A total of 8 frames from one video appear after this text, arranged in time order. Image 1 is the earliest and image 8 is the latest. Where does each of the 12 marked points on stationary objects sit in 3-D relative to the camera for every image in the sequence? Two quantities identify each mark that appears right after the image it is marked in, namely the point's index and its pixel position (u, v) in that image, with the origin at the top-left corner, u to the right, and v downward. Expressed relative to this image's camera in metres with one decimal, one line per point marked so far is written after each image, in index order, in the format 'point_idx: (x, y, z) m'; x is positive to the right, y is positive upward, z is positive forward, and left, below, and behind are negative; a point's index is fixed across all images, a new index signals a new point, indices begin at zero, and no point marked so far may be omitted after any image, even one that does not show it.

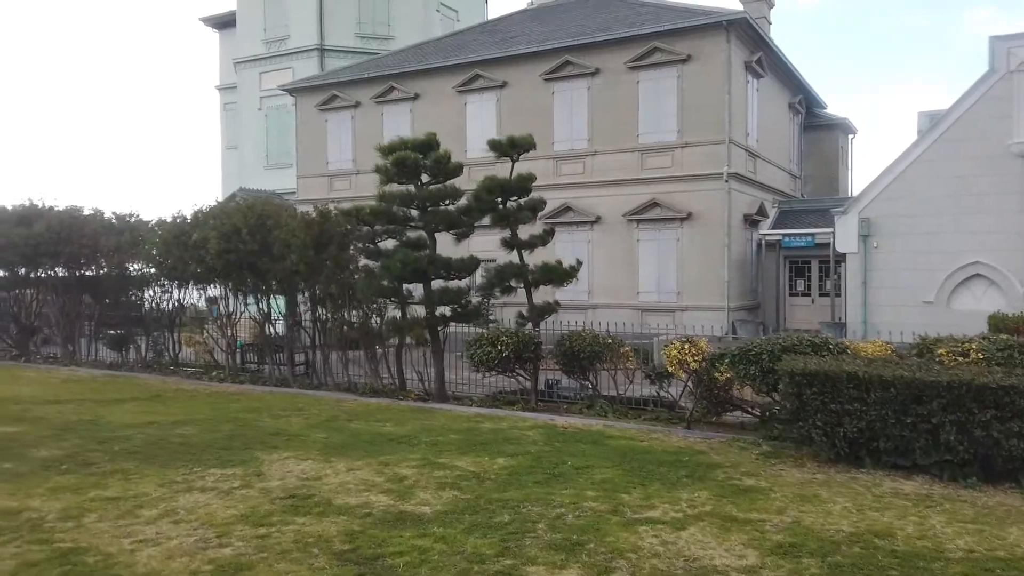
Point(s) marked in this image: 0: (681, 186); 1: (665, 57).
0: (+4.5, +2.7, +19.9) m
1: (+4.1, +6.1, +20.0) m
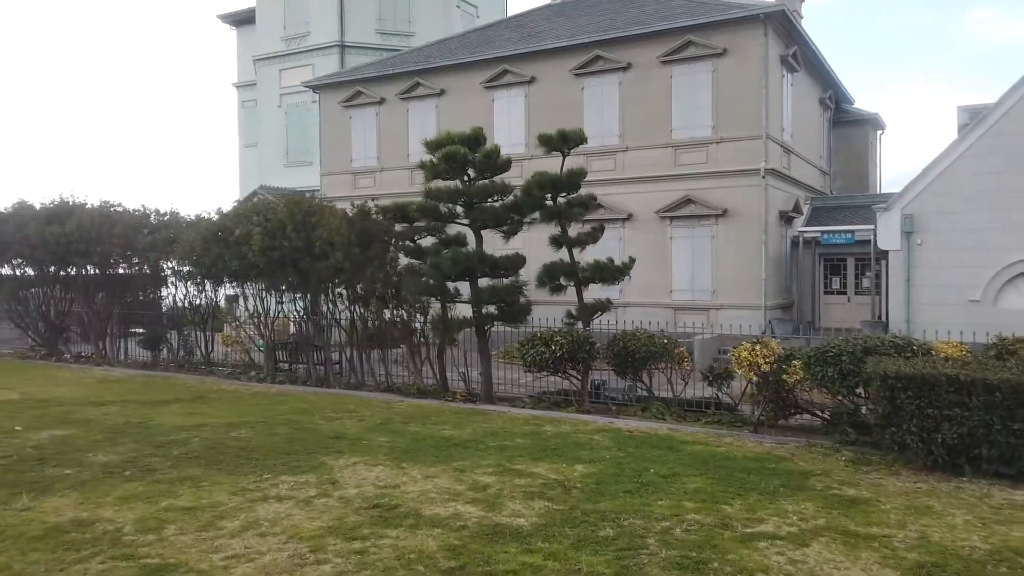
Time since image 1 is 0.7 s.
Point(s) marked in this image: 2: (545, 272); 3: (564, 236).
0: (+5.3, +2.7, +19.6) m
1: (+4.9, +6.2, +19.6) m
2: (+0.5, +0.2, +10.9) m
3: (+0.8, +0.8, +10.9) m
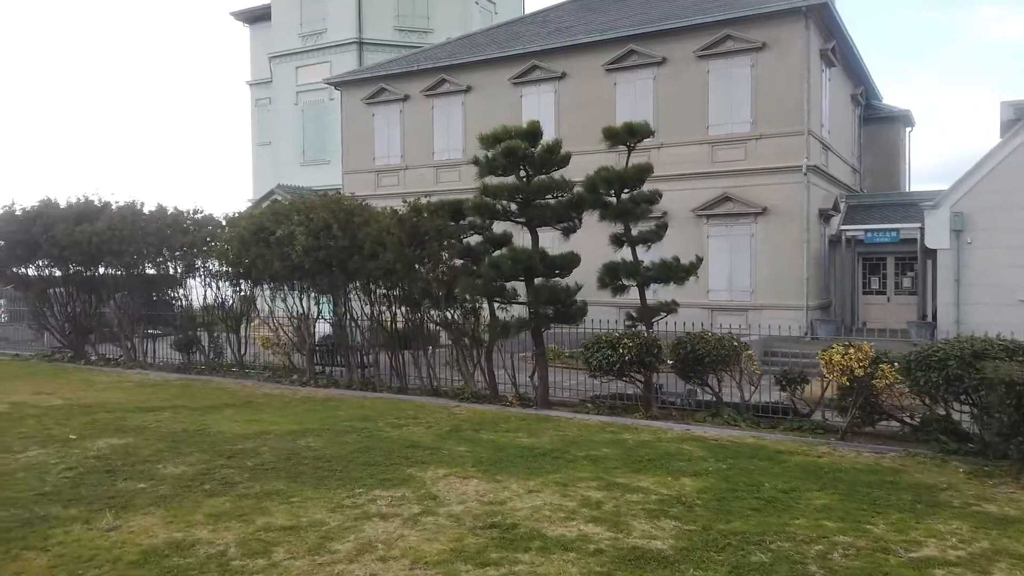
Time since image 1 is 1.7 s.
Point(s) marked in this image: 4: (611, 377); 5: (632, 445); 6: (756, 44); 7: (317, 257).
0: (+6.2, +2.8, +19.2) m
1: (+5.8, +6.2, +19.2) m
2: (+1.3, +0.2, +10.5) m
3: (+1.6, +0.8, +10.5) m
4: (+1.4, -1.2, +10.2) m
5: (+1.2, -1.6, +7.7) m
6: (+6.2, +6.1, +18.9) m
7: (-3.1, +0.5, +12.2) m
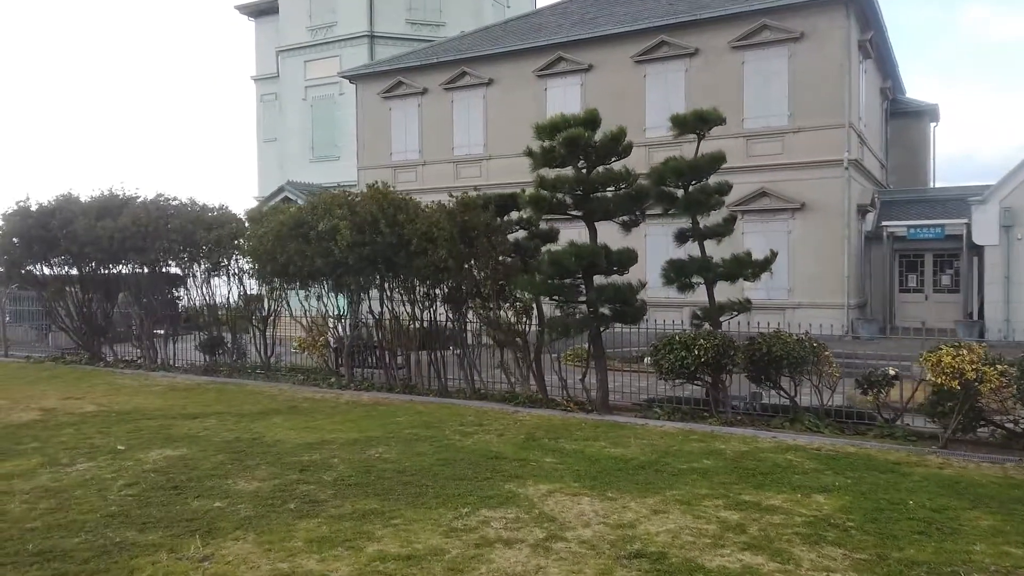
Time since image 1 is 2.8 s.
0: (+6.9, +2.8, +18.6) m
1: (+6.5, +6.3, +18.7) m
2: (+2.1, +0.2, +9.9) m
3: (+2.4, +0.8, +10.0) m
4: (+2.2, -1.2, +9.7) m
5: (+2.1, -1.6, +7.1) m
6: (+6.9, +6.2, +18.4) m
7: (-2.3, +0.5, +11.6) m
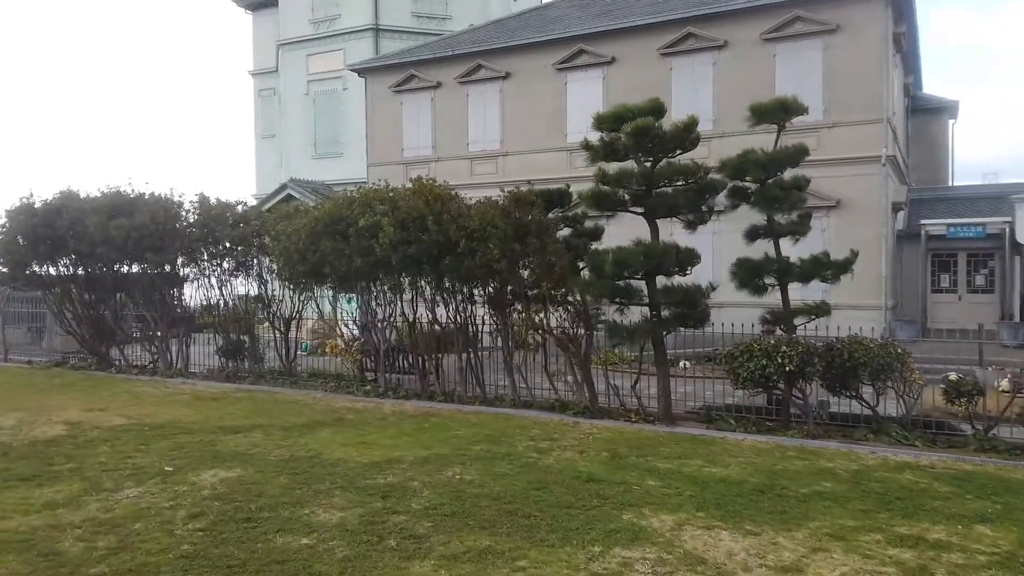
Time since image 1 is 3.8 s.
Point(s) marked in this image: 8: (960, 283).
0: (+7.5, +2.8, +18.0) m
1: (+7.1, +6.2, +18.1) m
2: (+2.9, +0.2, +9.3) m
3: (+3.2, +0.8, +9.3) m
4: (+2.9, -1.2, +9.0) m
5: (+2.9, -1.6, +6.5) m
6: (+7.5, +6.2, +17.8) m
7: (-1.6, +0.5, +10.9) m
8: (+11.3, +0.1, +19.0) m
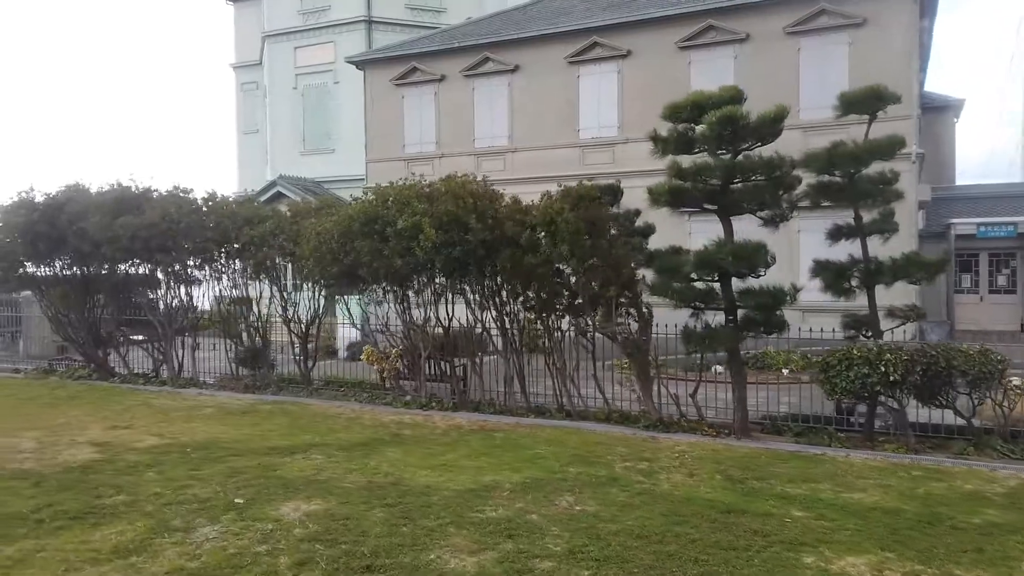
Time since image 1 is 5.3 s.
0: (+8.0, +2.8, +17.6) m
1: (+7.6, +6.2, +17.6) m
2: (+3.7, +0.2, +8.7) m
3: (+4.0, +0.7, +8.7) m
4: (+3.8, -1.2, +8.4) m
5: (+3.8, -1.6, +5.8) m
6: (+8.0, +6.2, +17.4) m
7: (-0.8, +0.5, +10.1) m
8: (+11.7, +0.1, +18.7) m
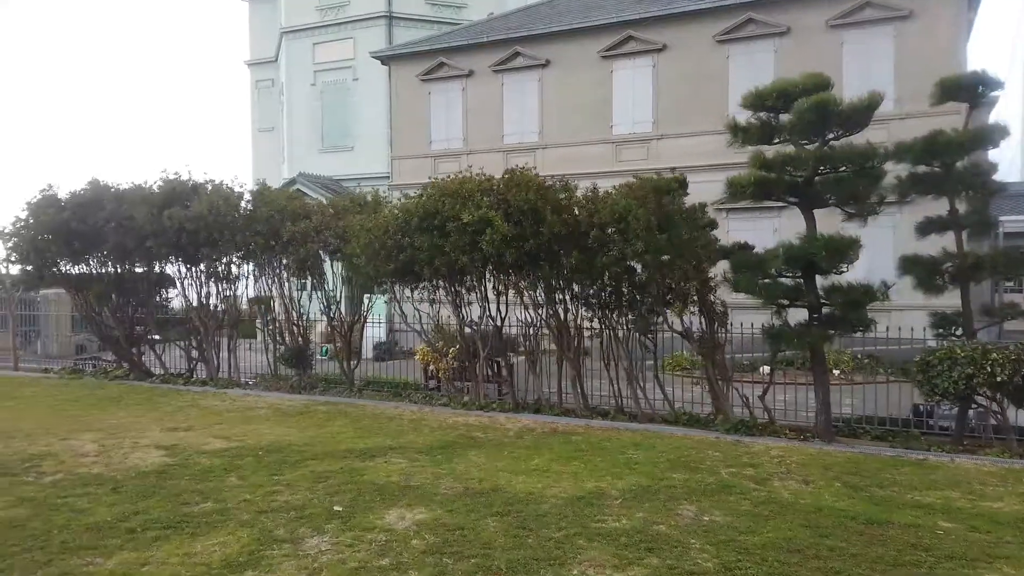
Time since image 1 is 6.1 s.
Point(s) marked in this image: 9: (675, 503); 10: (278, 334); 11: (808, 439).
0: (+8.9, +2.8, +17.2) m
1: (+8.5, +6.3, +17.2) m
2: (+4.6, +0.2, +8.3) m
3: (+4.9, +0.8, +8.3) m
4: (+4.6, -1.2, +8.0) m
5: (+4.7, -1.6, +5.5) m
6: (+8.8, +6.2, +17.0) m
7: (0.0, +0.5, +9.7) m
8: (+12.6, +0.2, +18.4) m
9: (+1.2, -1.6, +5.6) m
10: (-4.2, -0.8, +13.3) m
11: (+3.5, -1.8, +8.9) m
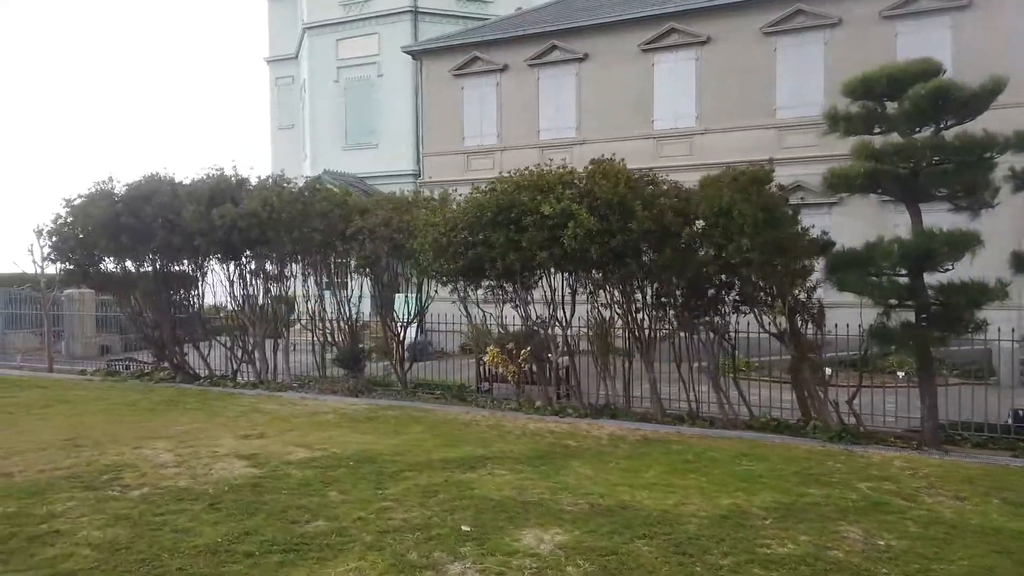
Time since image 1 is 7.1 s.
0: (+9.9, +2.8, +16.7) m
1: (+9.5, +6.3, +16.7) m
2: (+5.6, +0.2, +7.8) m
3: (+5.8, +0.8, +7.8) m
4: (+5.6, -1.2, +7.5) m
5: (+5.6, -1.6, +5.0) m
6: (+9.9, +6.2, +16.4) m
7: (+1.0, +0.5, +9.3) m
8: (+13.7, +0.2, +17.8) m
9: (+2.2, -1.6, +5.2) m
10: (-3.2, -0.7, +12.9) m
11: (+4.5, -1.8, +8.4) m
